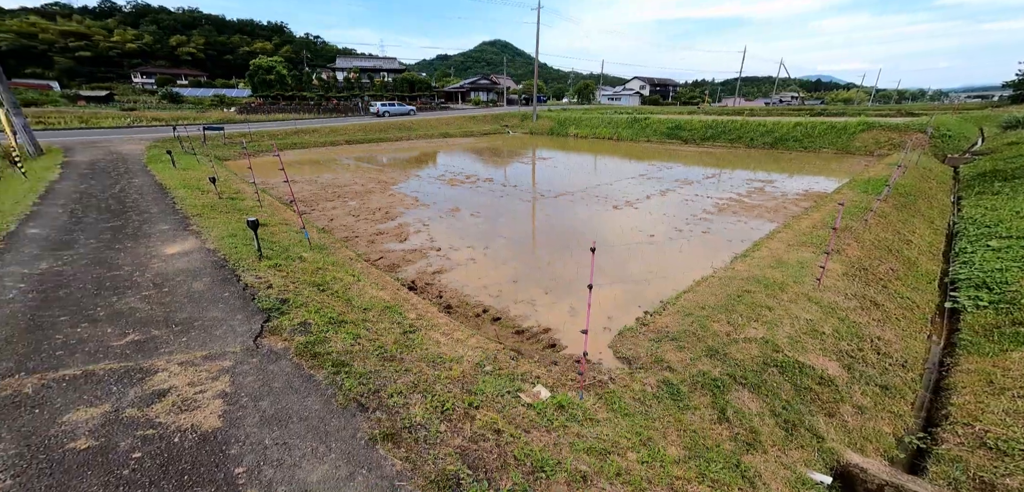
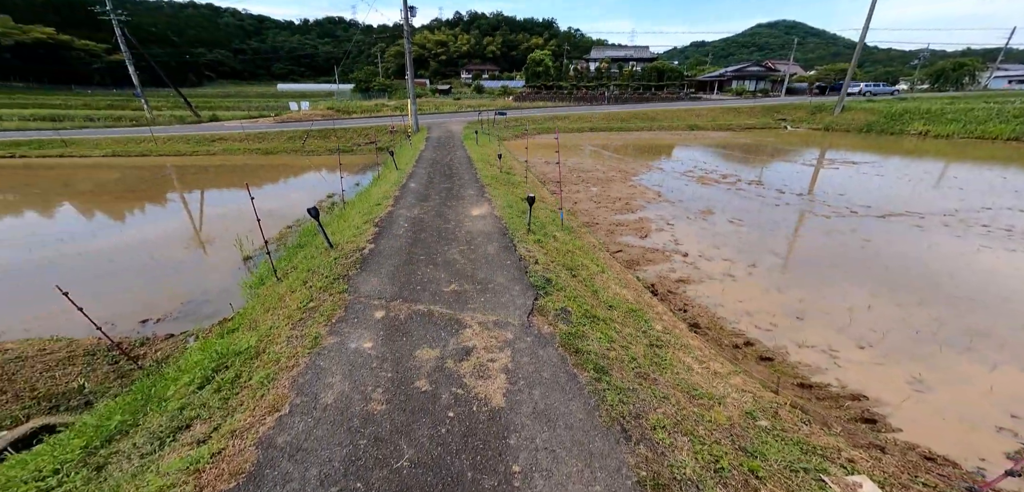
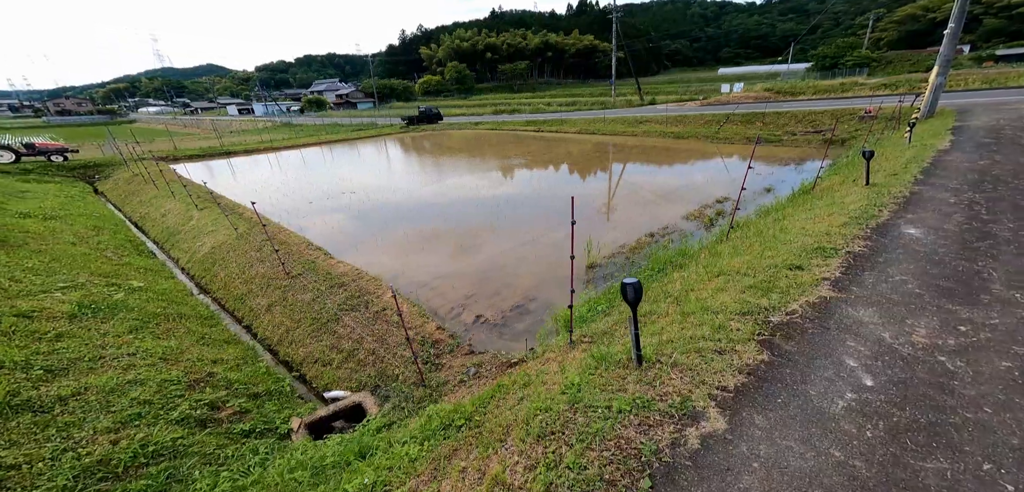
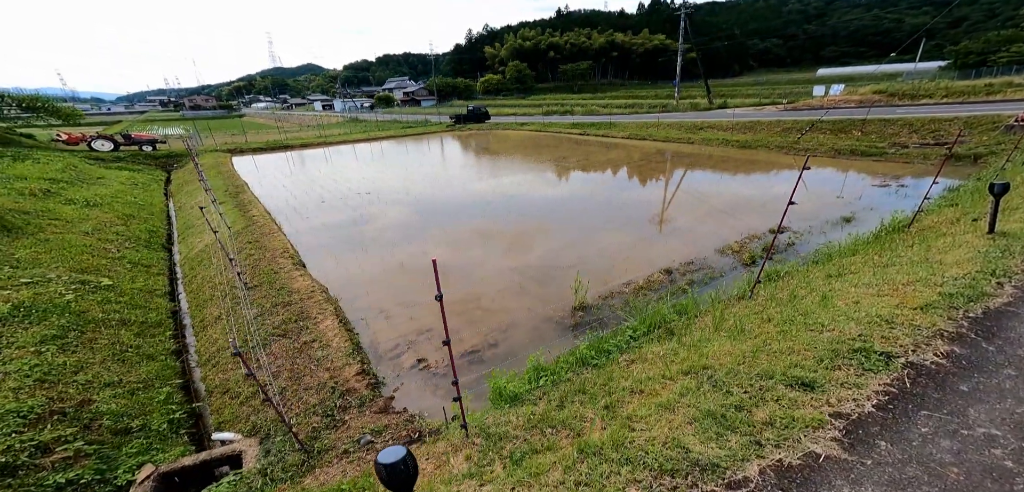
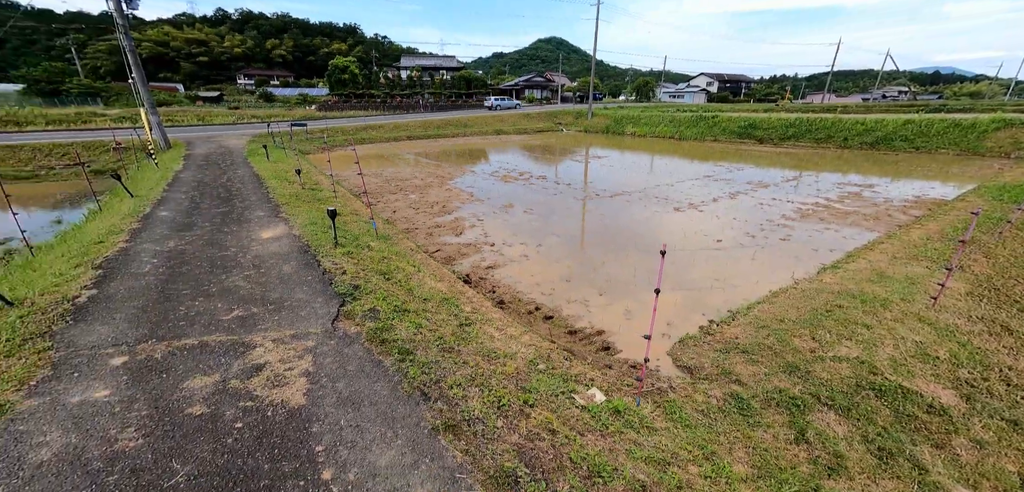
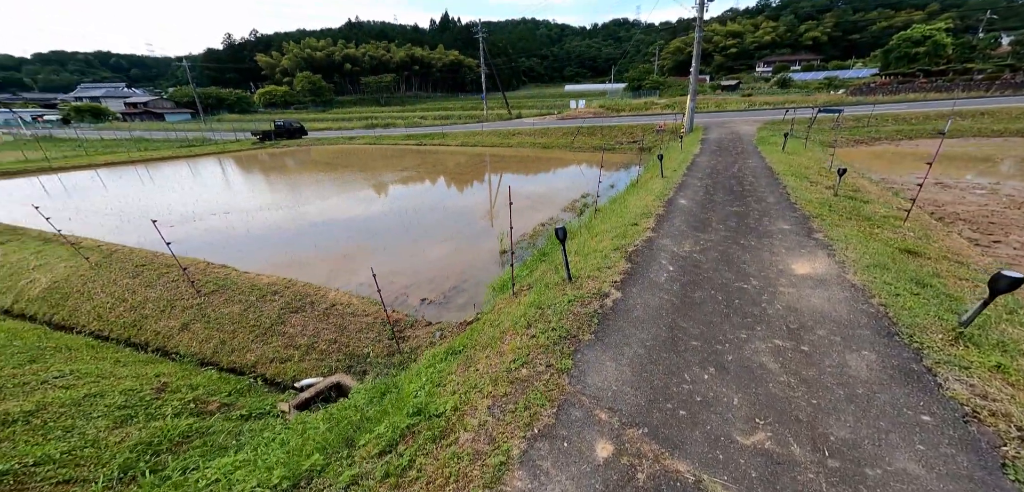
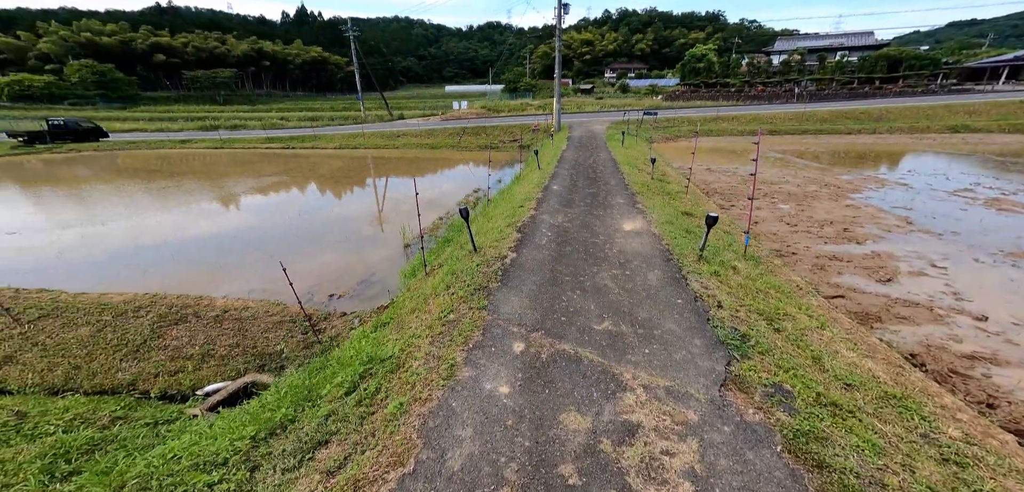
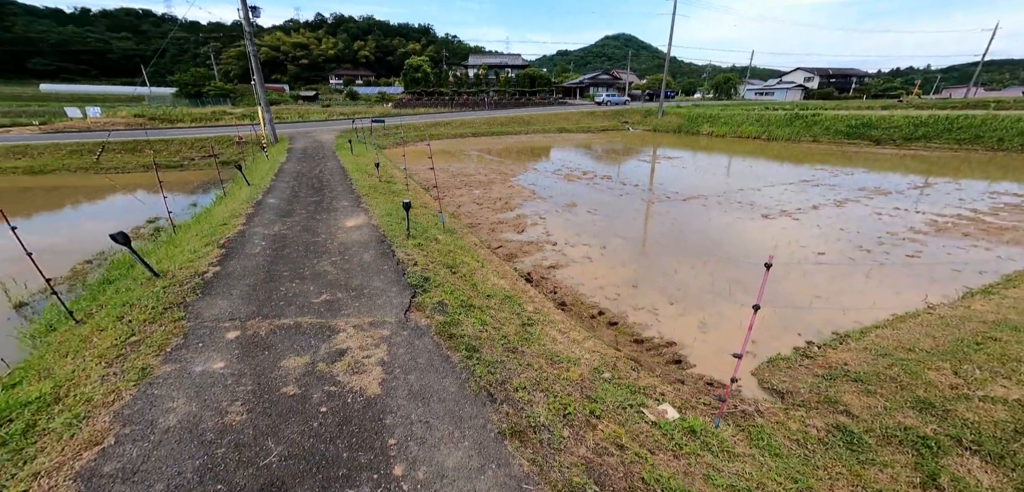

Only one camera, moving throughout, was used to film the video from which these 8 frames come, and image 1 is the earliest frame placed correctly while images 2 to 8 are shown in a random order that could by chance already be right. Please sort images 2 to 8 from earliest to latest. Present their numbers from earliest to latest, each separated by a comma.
5, 8, 2, 7, 6, 3, 4
